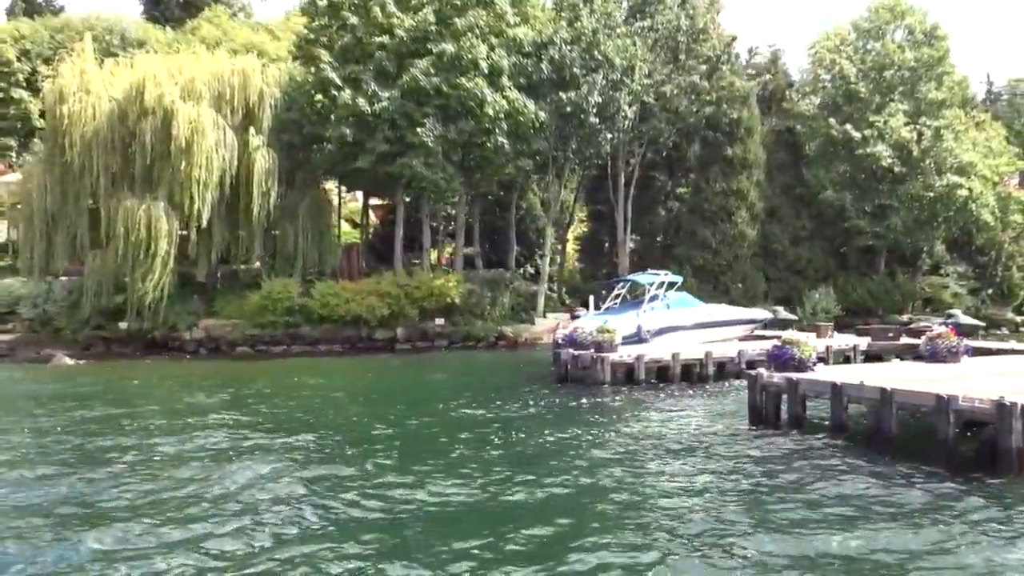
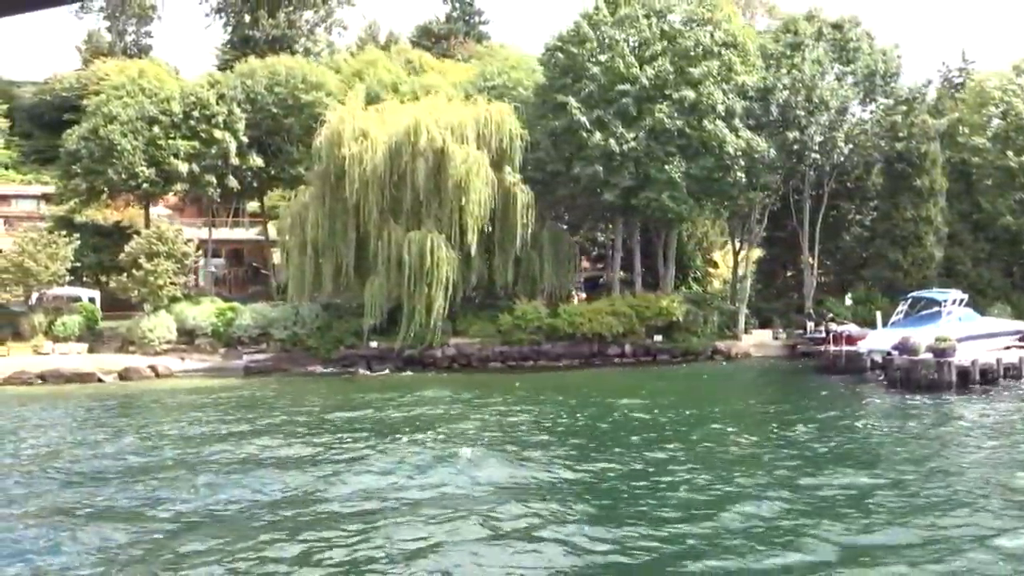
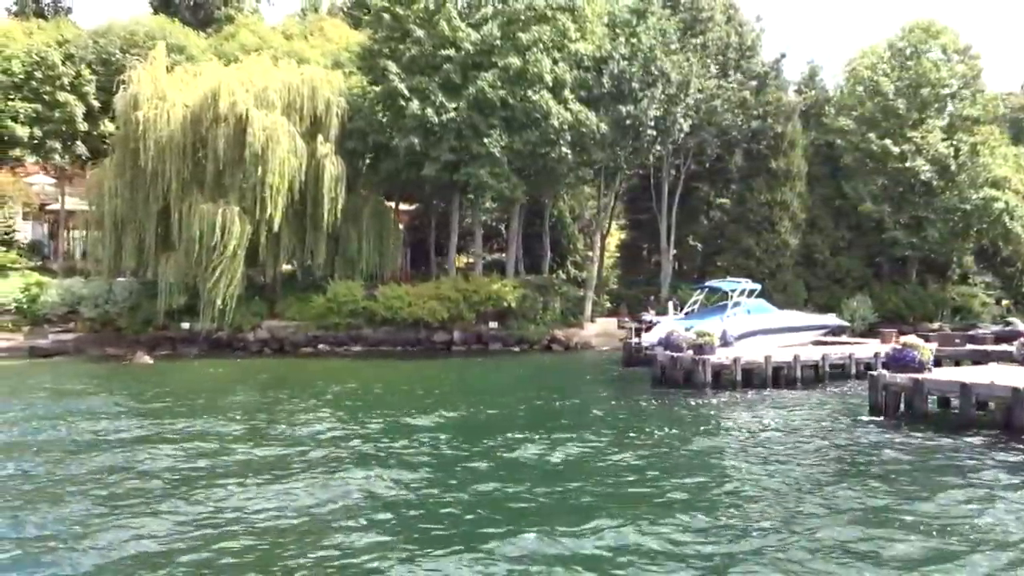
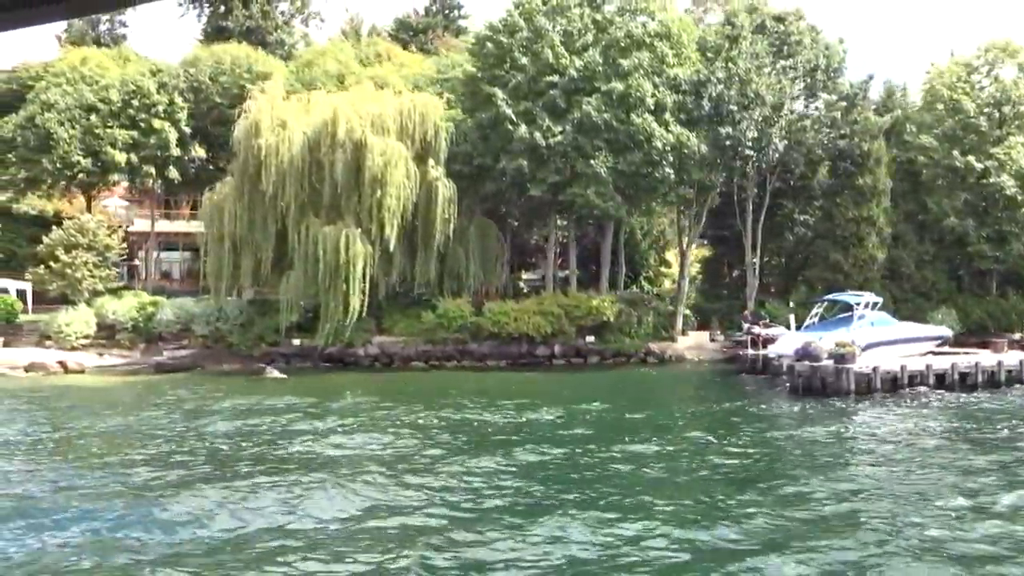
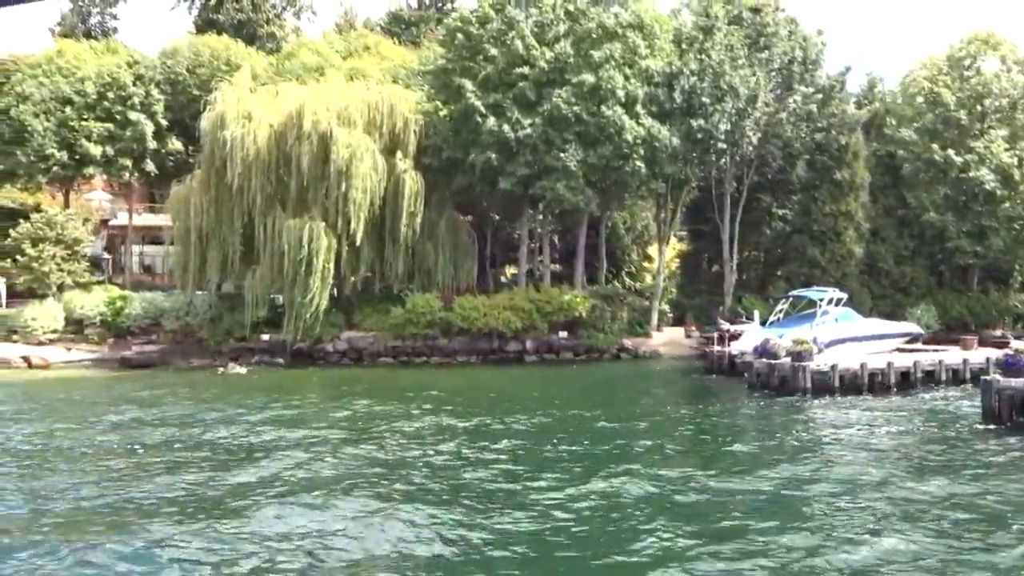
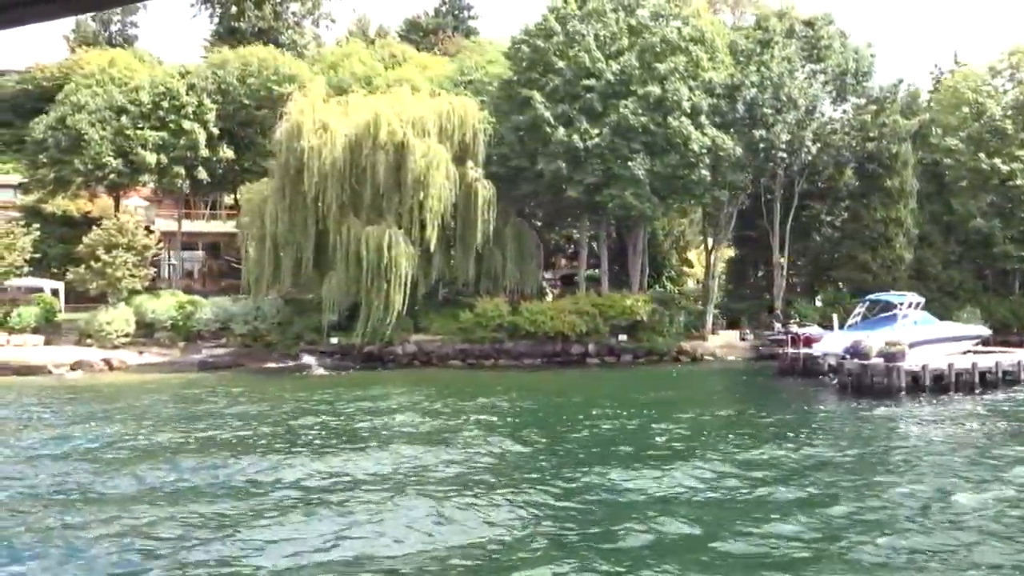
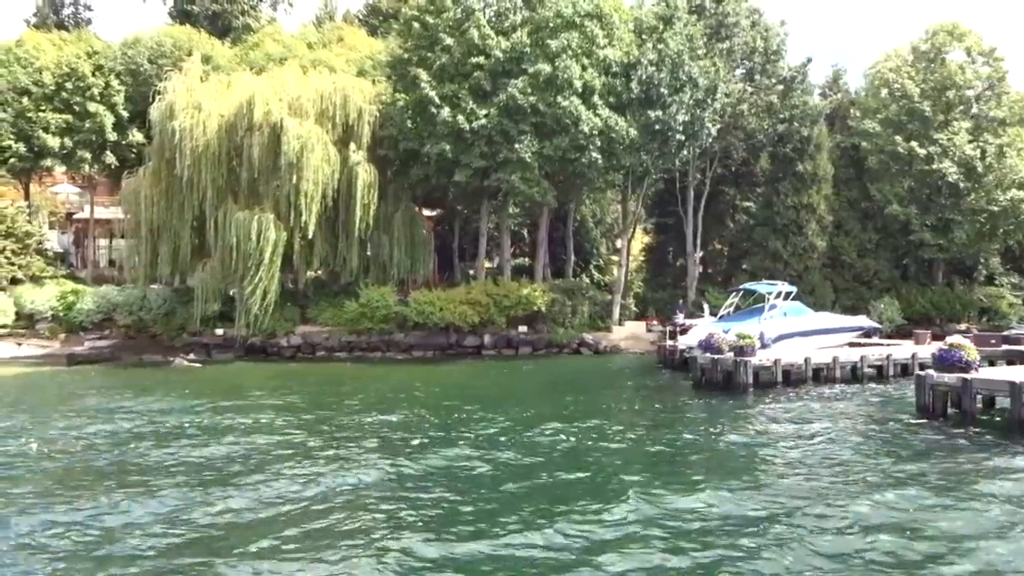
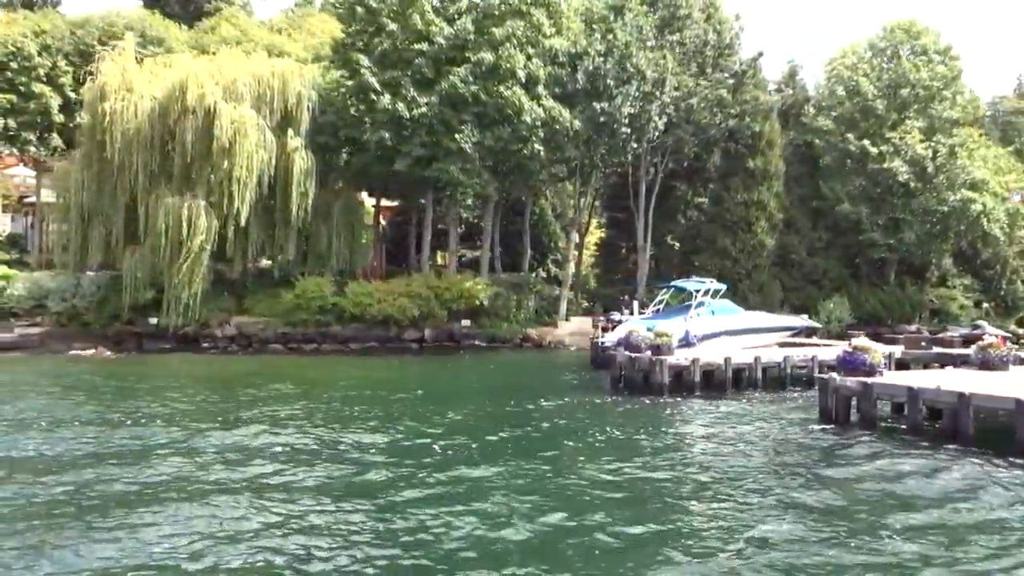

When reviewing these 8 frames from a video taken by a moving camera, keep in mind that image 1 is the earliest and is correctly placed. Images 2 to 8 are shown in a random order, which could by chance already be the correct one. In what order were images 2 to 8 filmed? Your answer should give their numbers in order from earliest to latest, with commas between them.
8, 3, 7, 5, 4, 6, 2
